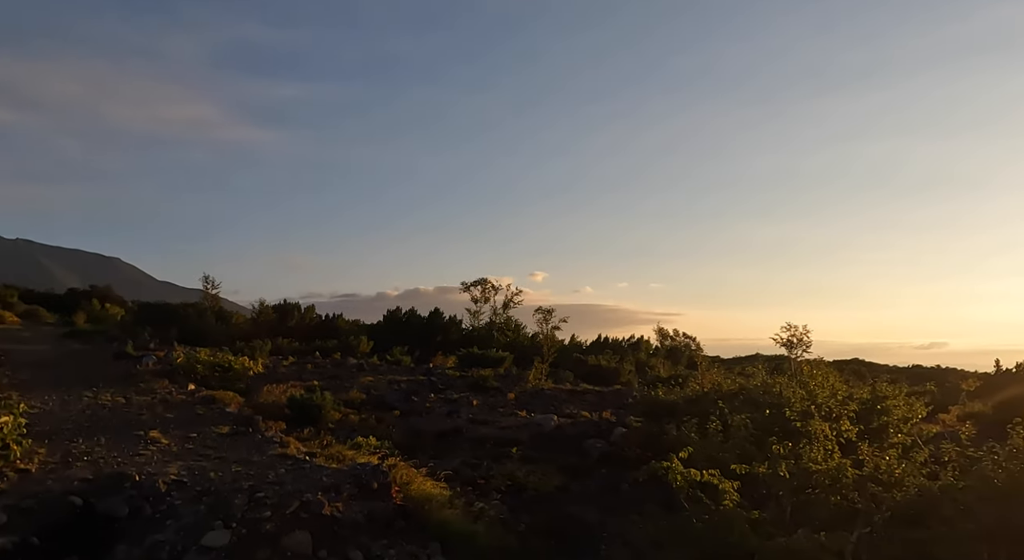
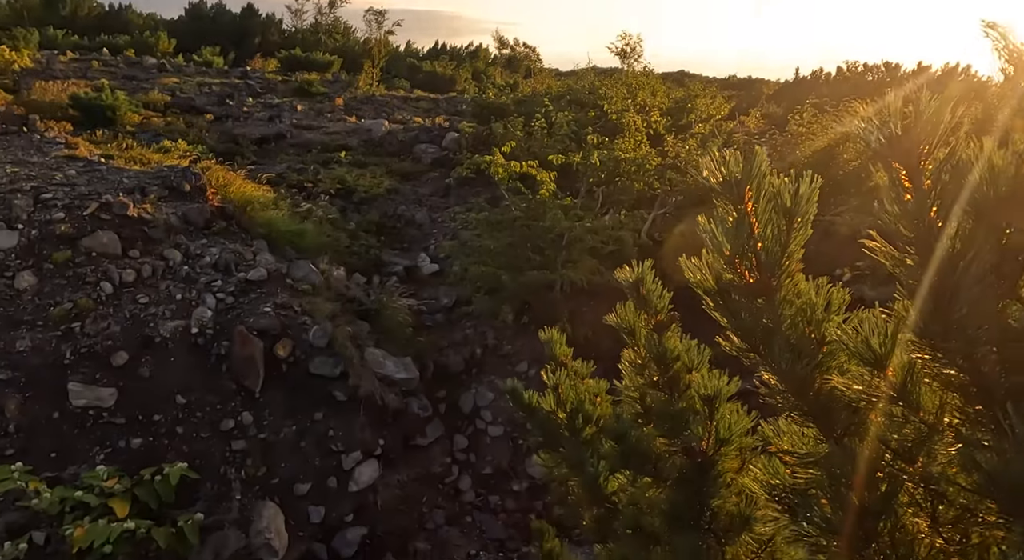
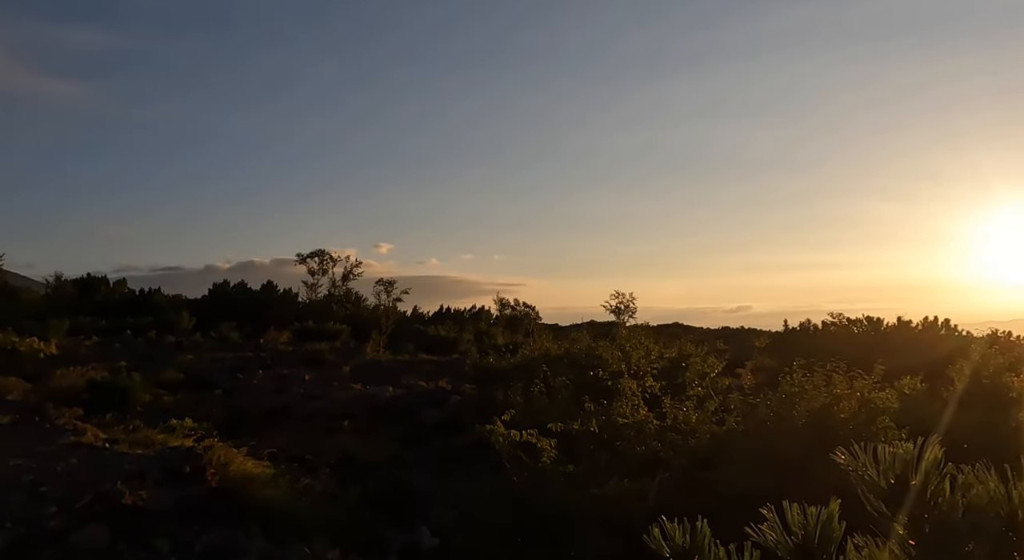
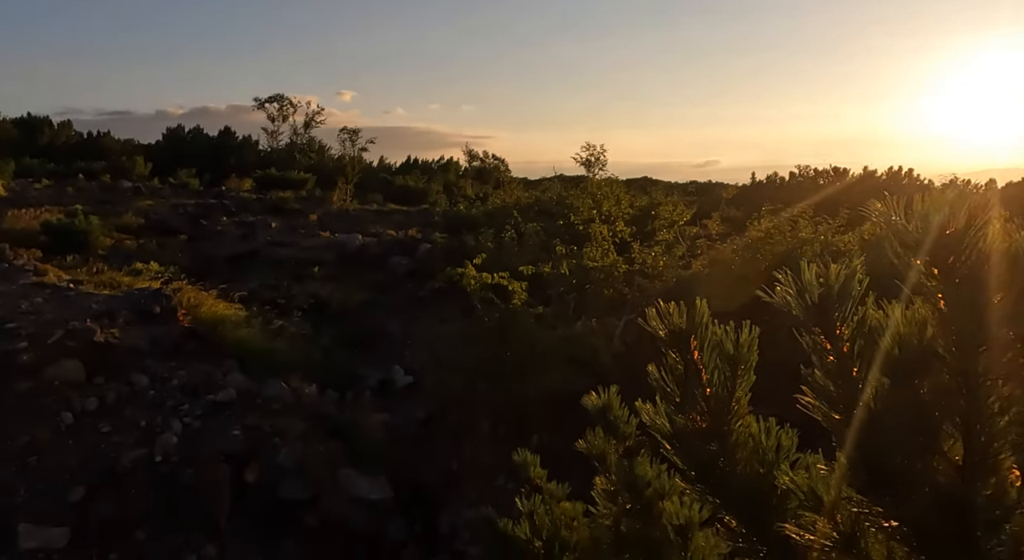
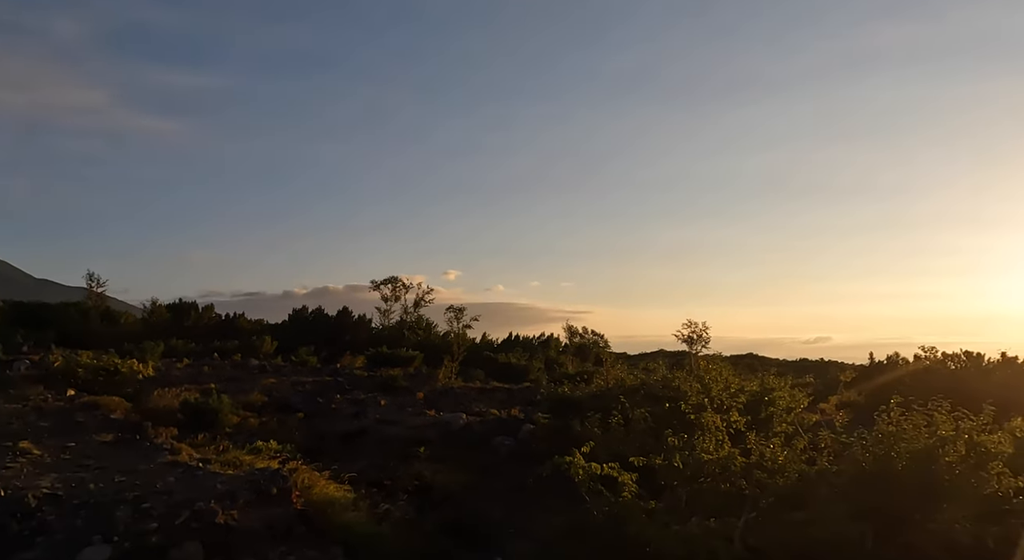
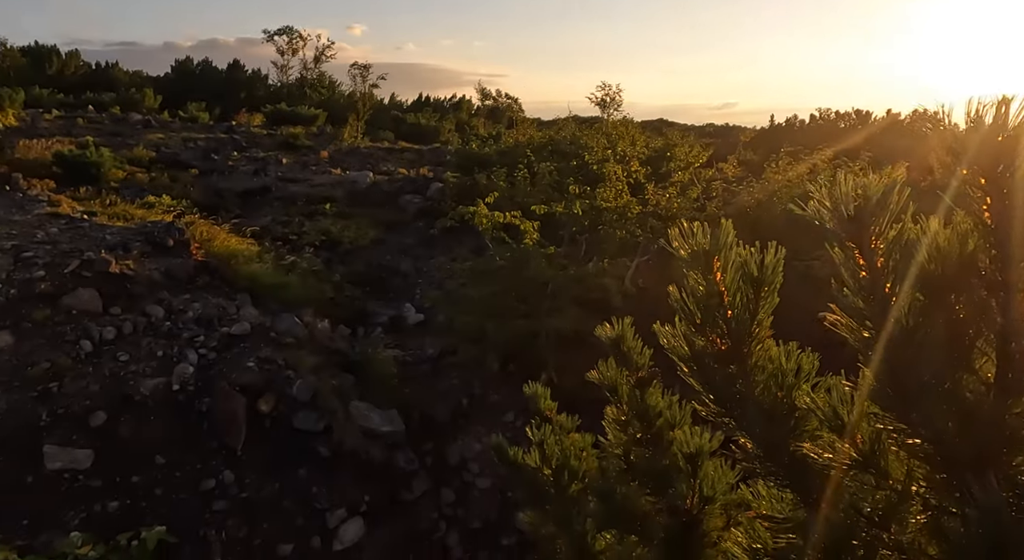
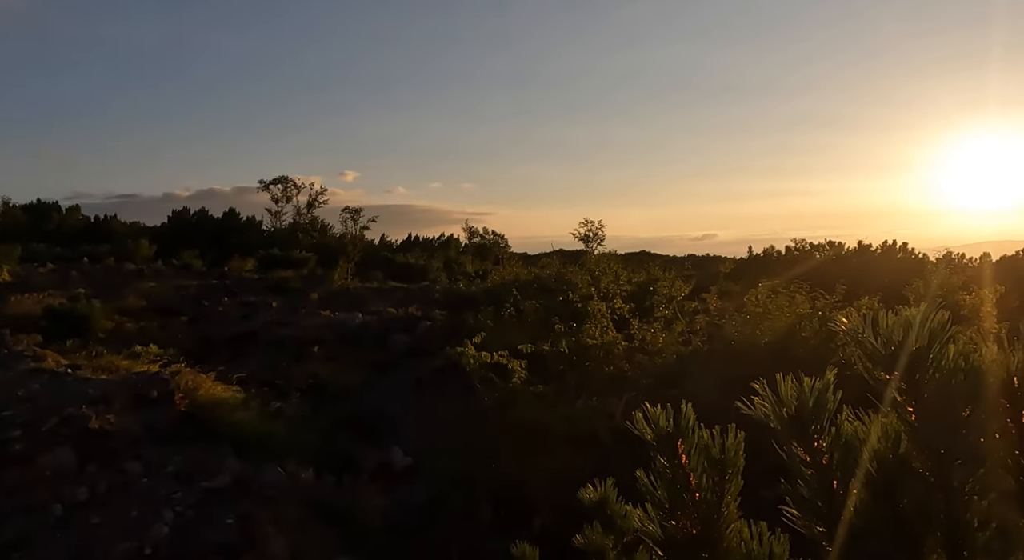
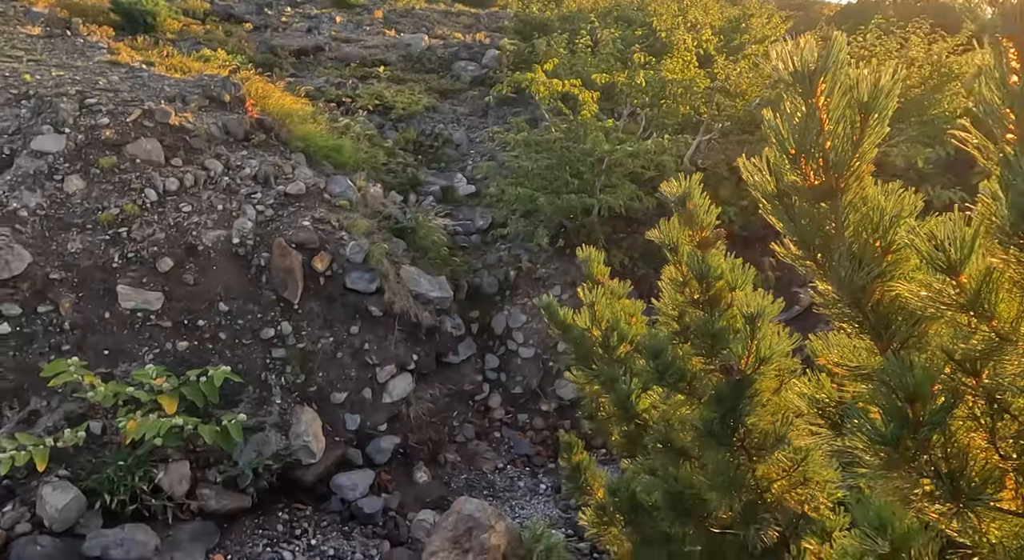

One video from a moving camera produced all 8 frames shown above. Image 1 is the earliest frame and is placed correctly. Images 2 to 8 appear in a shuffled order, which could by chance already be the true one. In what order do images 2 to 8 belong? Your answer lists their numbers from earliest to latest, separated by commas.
5, 3, 7, 4, 6, 2, 8
